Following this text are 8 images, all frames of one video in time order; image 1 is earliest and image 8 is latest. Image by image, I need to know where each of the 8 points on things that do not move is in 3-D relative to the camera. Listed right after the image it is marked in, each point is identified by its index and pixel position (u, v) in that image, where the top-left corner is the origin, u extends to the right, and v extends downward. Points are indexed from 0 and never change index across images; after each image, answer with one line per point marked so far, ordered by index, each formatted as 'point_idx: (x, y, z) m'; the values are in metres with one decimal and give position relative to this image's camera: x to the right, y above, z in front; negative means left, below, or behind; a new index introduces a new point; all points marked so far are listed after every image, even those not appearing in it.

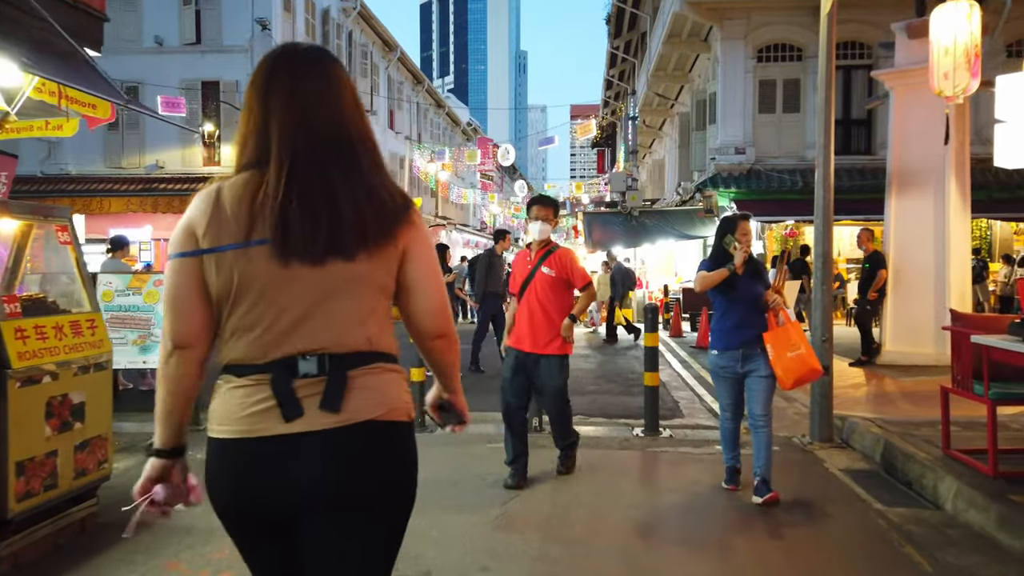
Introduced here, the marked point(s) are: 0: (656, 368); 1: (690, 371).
0: (+1.3, -0.7, +6.5) m
1: (+2.7, -1.2, +10.9) m
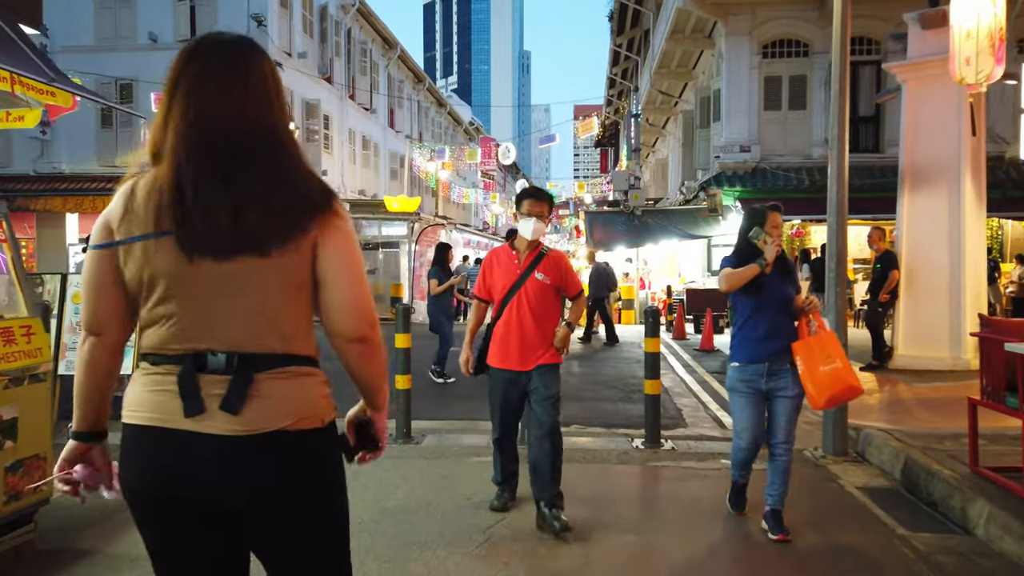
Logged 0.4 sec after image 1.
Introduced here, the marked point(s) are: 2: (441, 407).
0: (+1.2, -0.7, +6.1) m
1: (+2.6, -1.3, +10.5) m
2: (-0.8, -1.3, +8.0) m
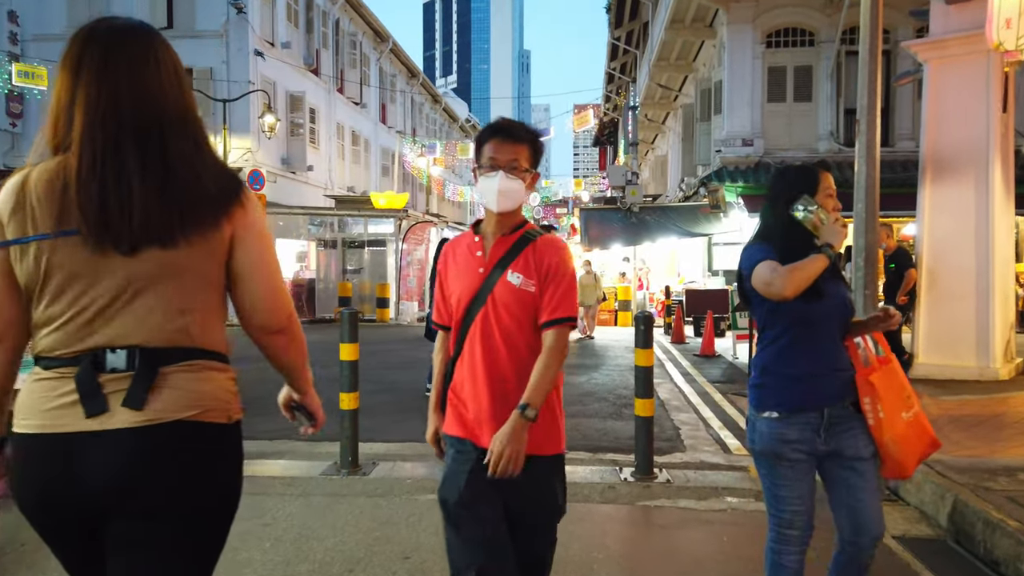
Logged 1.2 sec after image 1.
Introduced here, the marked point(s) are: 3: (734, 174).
0: (+0.9, -0.7, +5.1) m
1: (+2.4, -1.3, +9.6) m
2: (-1.0, -1.3, +7.0) m
3: (+5.9, +3.0, +19.6) m
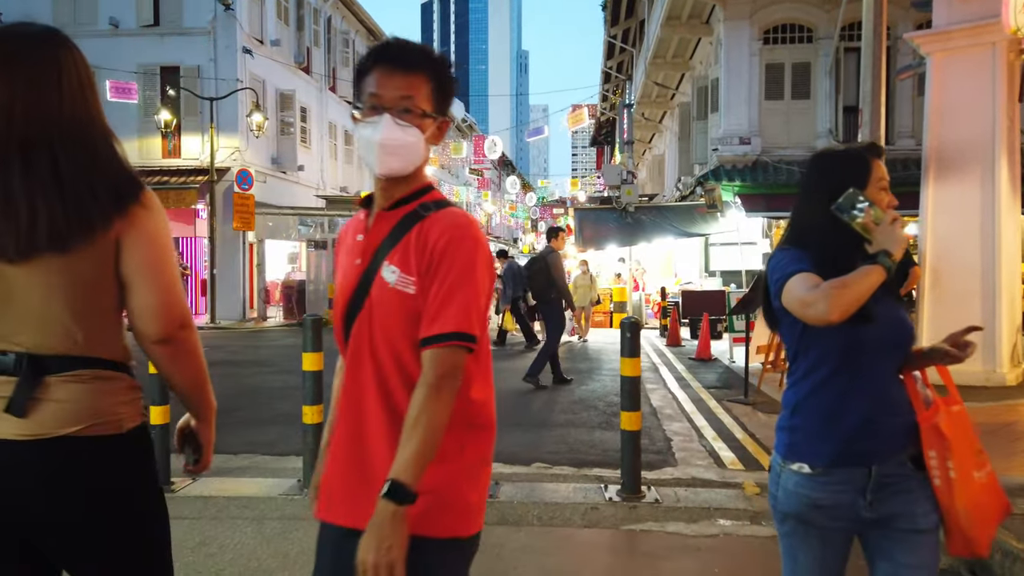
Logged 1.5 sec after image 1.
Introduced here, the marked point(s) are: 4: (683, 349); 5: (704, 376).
0: (+0.8, -0.8, +4.7) m
1: (+2.2, -1.3, +9.2) m
2: (-1.2, -1.3, +6.6) m
3: (+5.7, +3.0, +19.2) m
4: (+3.2, -1.1, +13.6) m
5: (+2.7, -1.3, +10.5) m
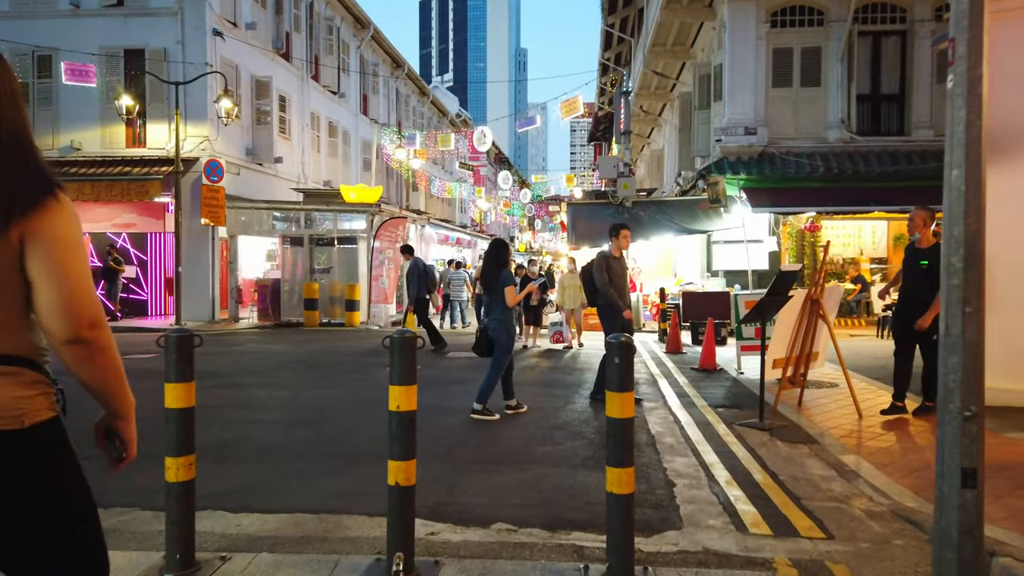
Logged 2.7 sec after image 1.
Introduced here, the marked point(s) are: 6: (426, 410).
0: (+0.5, -0.8, +3.4) m
1: (+1.9, -1.3, +7.8) m
2: (-1.4, -1.3, +5.3) m
3: (+5.4, +3.0, +17.9) m
4: (+2.9, -1.1, +12.3) m
5: (+2.5, -1.3, +9.2) m
6: (-0.9, -1.3, +7.5) m
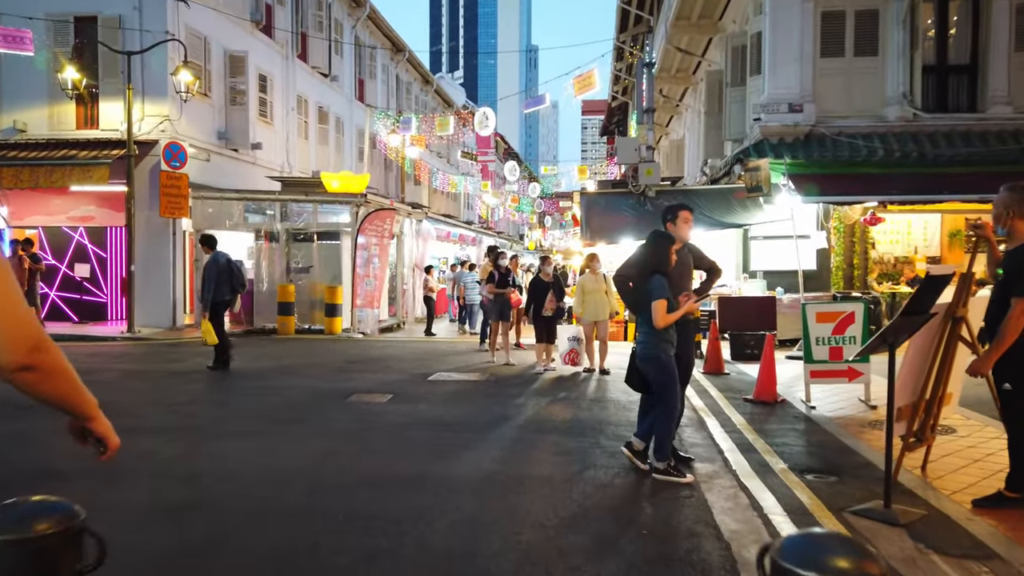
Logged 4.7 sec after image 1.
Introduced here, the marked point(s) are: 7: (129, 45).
0: (+0.4, -0.9, +0.9) m
1: (+1.9, -1.4, +5.3) m
2: (-1.5, -1.4, +2.8) m
3: (+5.5, +2.9, +15.2) m
4: (+2.9, -1.2, +9.7) m
5: (+2.4, -1.4, +6.6) m
6: (-0.9, -1.4, +5.0) m
7: (-8.6, +5.4, +16.5) m
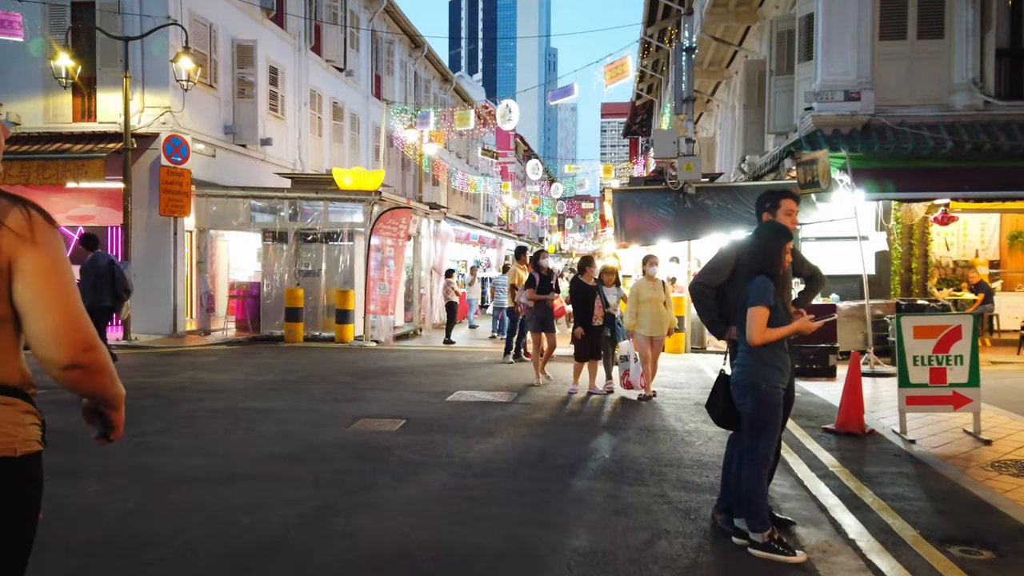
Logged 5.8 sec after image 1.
0: (+0.6, -0.9, -0.5) m
1: (+2.1, -1.5, +3.9) m
2: (-1.3, -1.4, +1.5) m
3: (+6.0, +2.8, +13.8) m
4: (+3.2, -1.3, +8.3) m
5: (+2.7, -1.4, +5.2) m
6: (-0.7, -1.4, +3.7) m
7: (-8.0, +5.4, +15.4) m
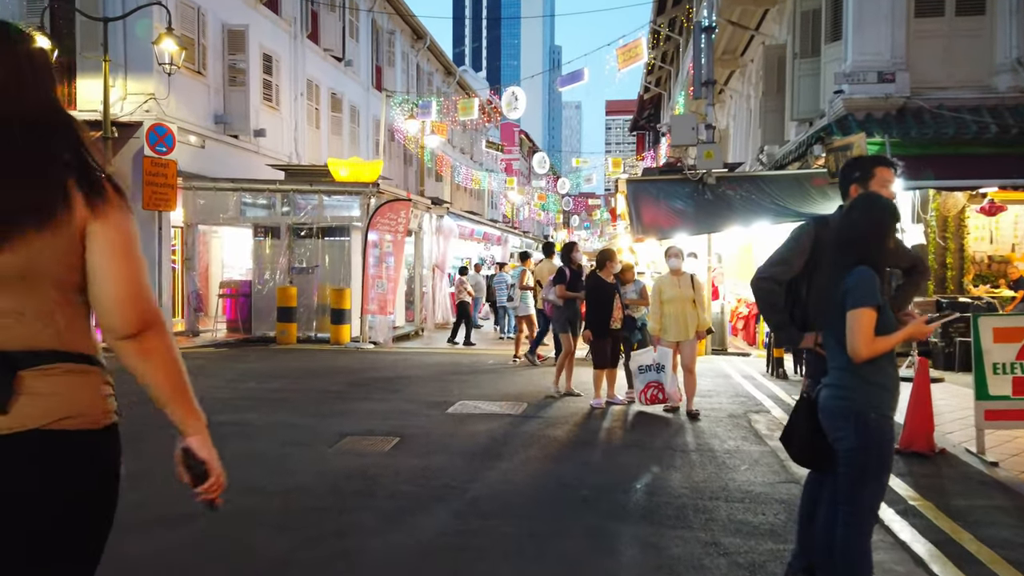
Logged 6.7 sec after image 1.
0: (+0.6, -0.9, -1.4) m
1: (+2.2, -1.4, +2.9) m
2: (-1.3, -1.4, +0.5) m
3: (+6.2, +2.8, +12.8) m
4: (+3.3, -1.3, +7.3) m
5: (+2.8, -1.4, +4.2) m
6: (-0.6, -1.4, +2.7) m
7: (-7.9, +5.4, +14.4) m
